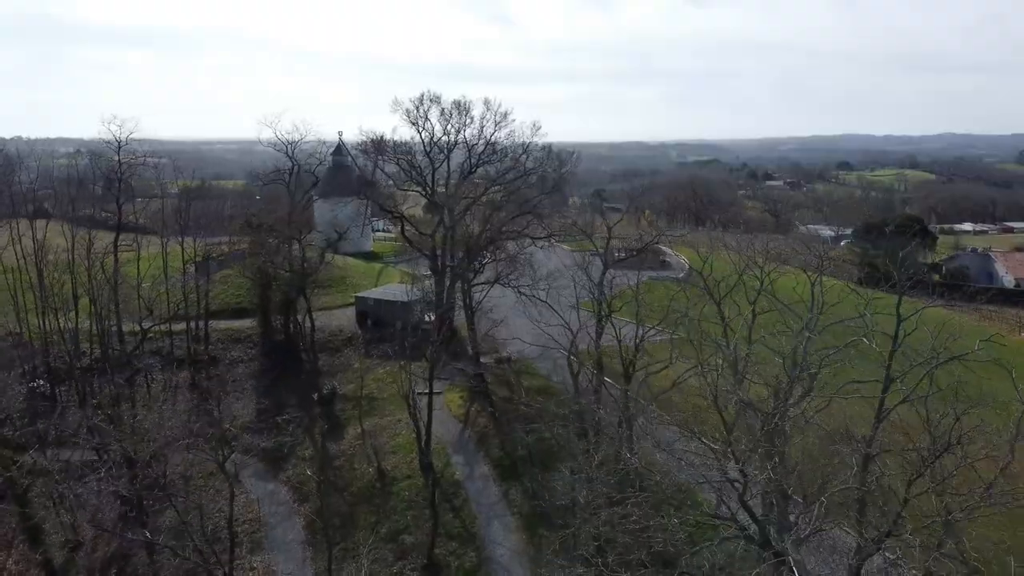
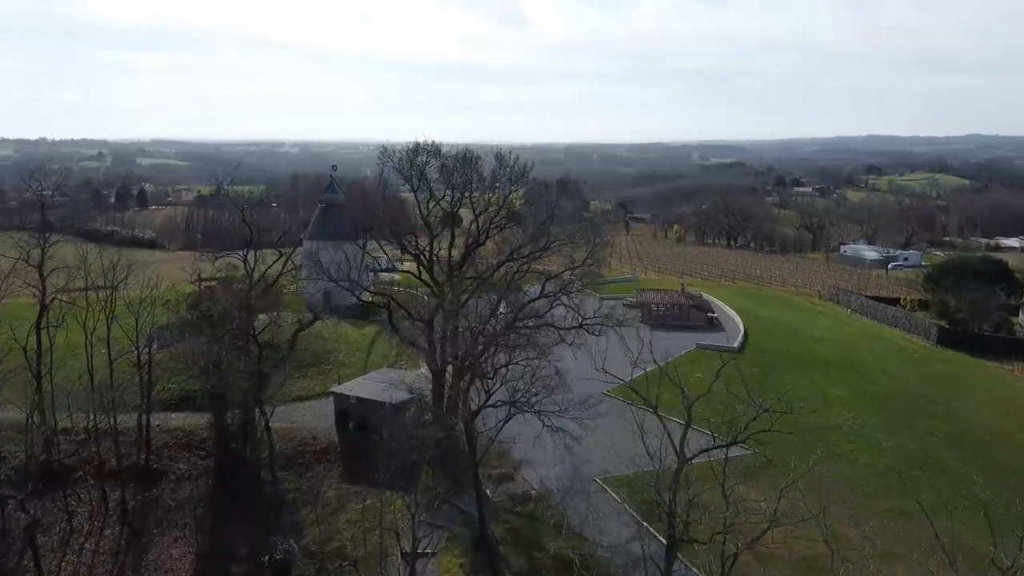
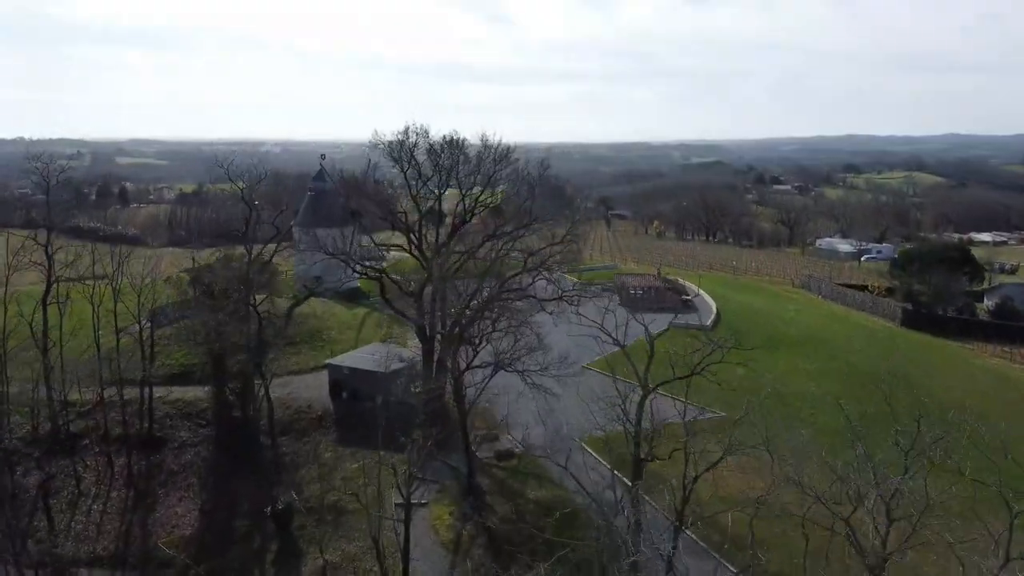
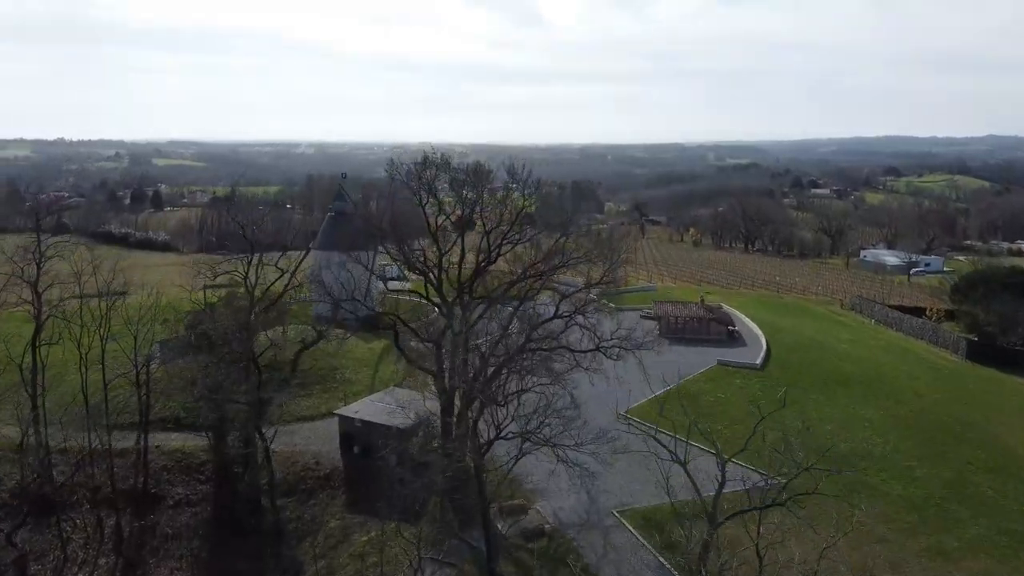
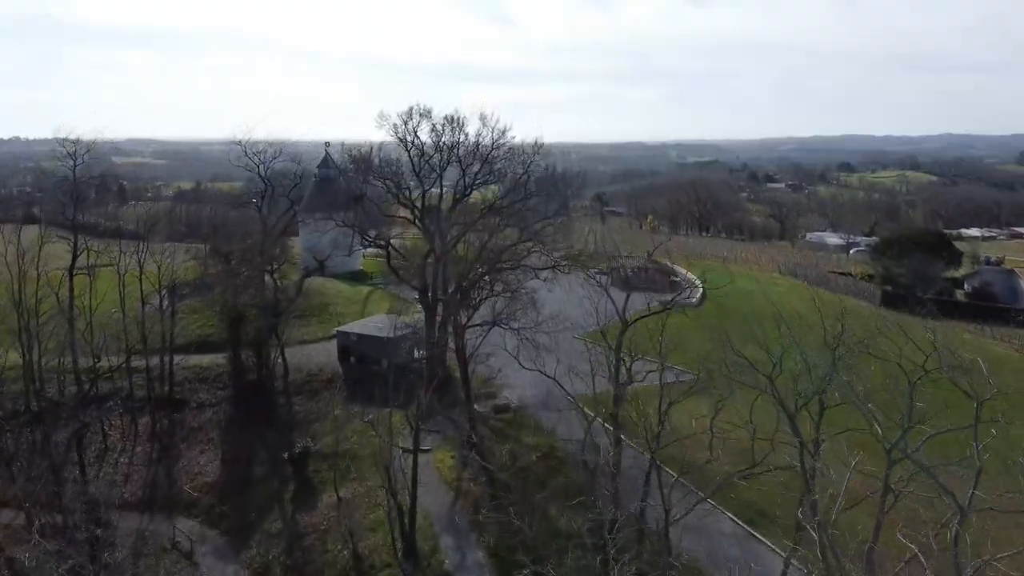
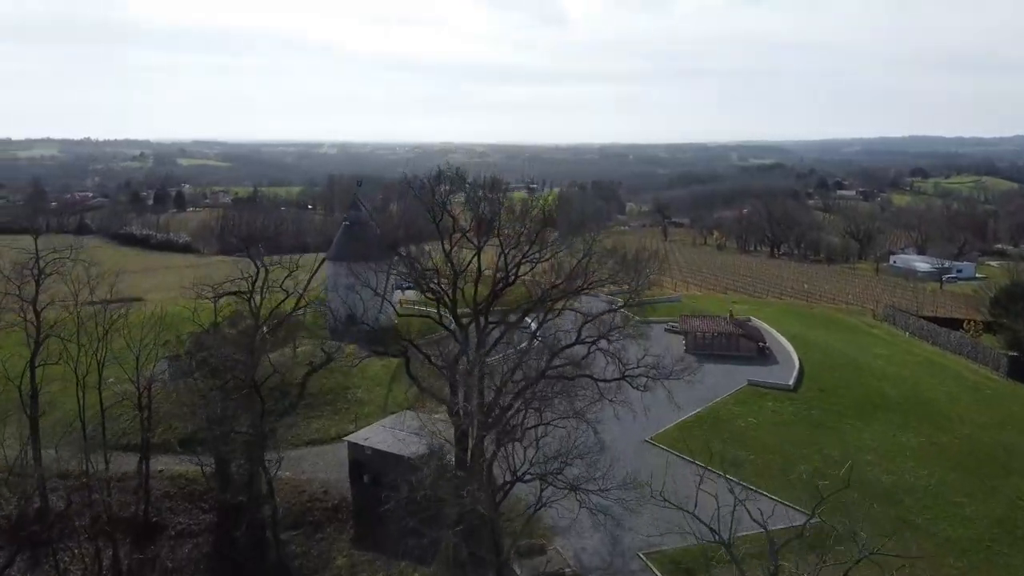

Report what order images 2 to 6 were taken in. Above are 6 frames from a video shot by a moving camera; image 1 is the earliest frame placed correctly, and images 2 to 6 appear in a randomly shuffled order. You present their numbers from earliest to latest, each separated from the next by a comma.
5, 3, 2, 4, 6
